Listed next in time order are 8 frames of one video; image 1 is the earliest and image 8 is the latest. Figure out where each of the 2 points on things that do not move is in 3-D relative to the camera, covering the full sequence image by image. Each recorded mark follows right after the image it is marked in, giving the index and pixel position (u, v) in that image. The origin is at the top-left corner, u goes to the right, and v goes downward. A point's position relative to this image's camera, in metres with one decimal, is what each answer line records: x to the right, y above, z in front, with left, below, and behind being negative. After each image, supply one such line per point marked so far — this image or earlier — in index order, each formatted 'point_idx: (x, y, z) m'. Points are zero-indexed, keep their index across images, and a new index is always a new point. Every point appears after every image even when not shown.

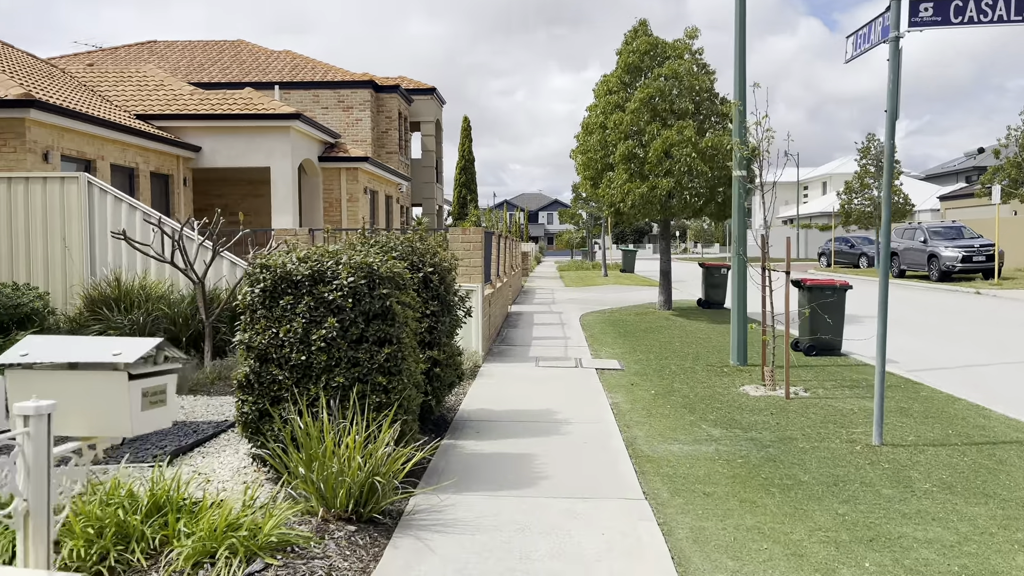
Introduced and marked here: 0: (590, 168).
0: (+1.5, +2.4, +15.6) m
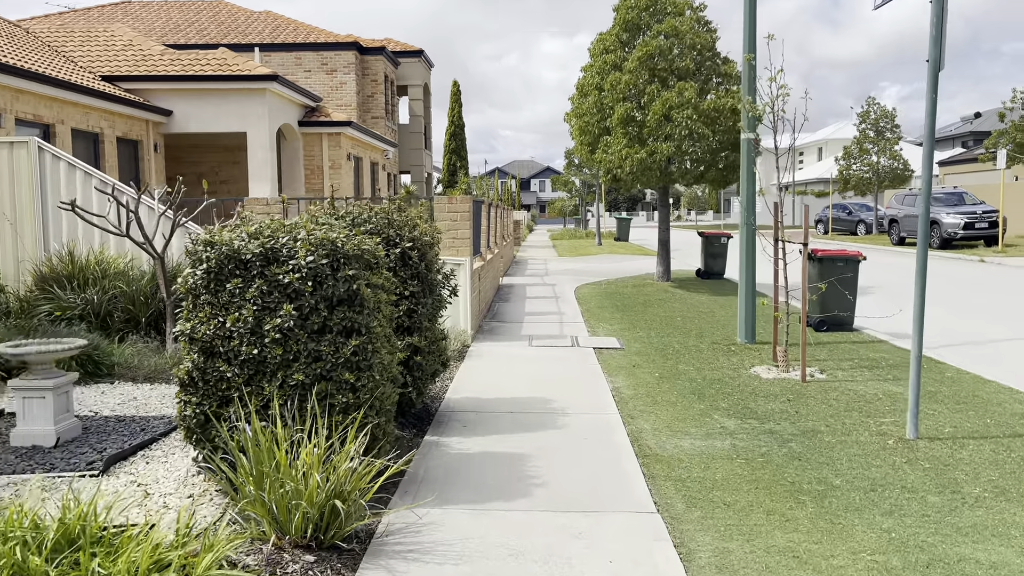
0: (+1.3, +2.9, +14.8) m
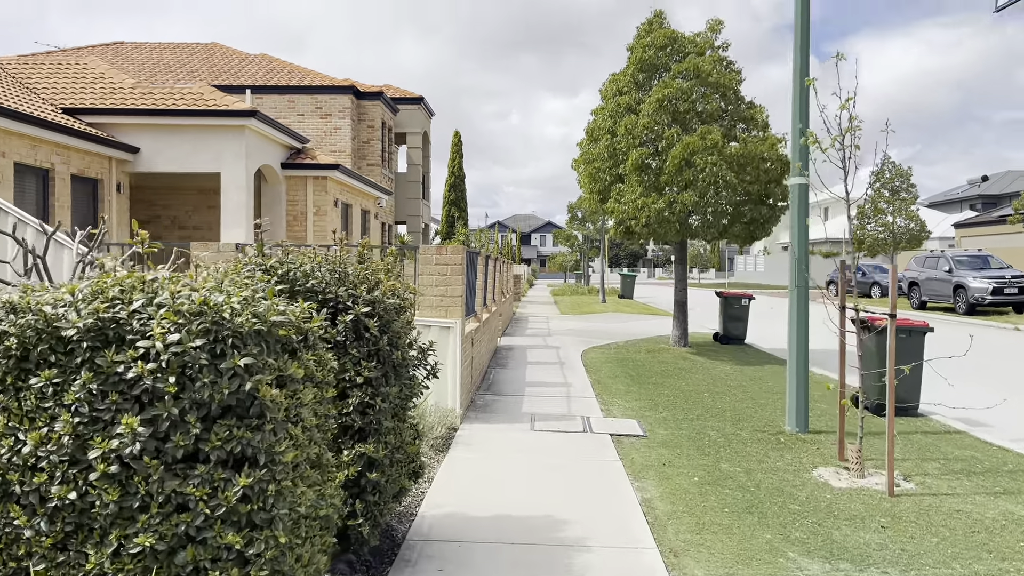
0: (+1.4, +1.8, +13.4) m
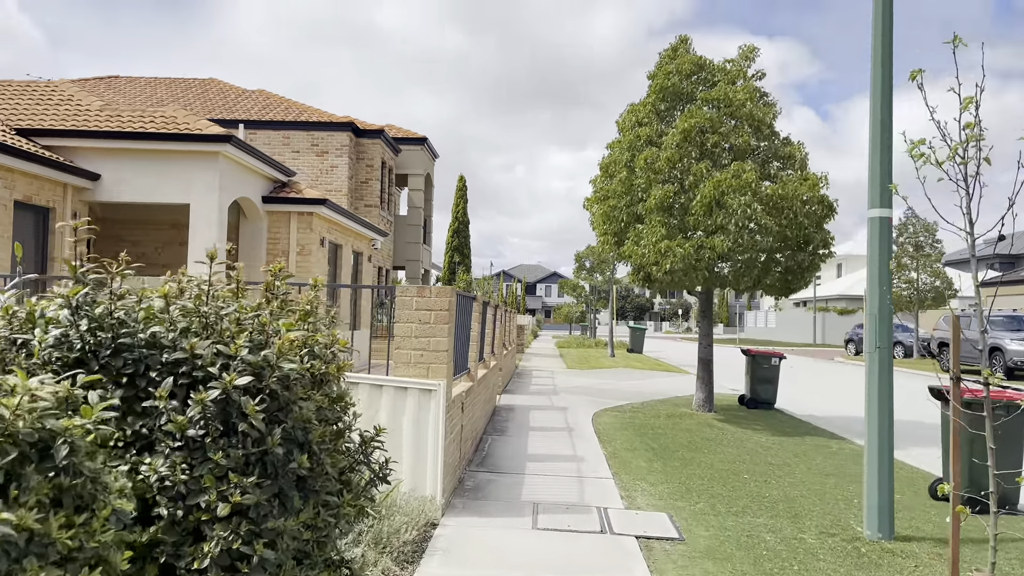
0: (+1.4, +1.0, +11.9) m
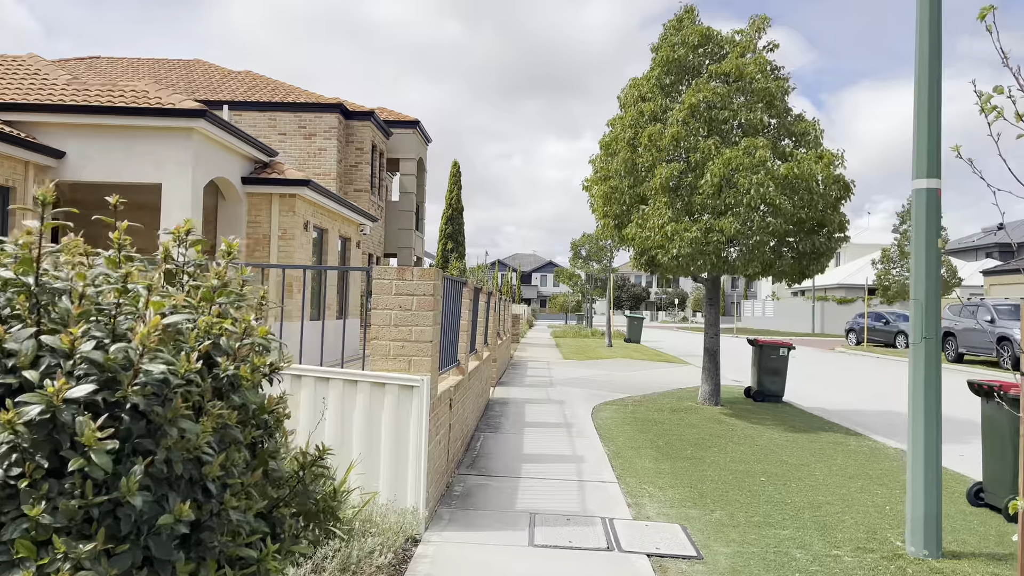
0: (+1.4, +1.2, +11.2) m
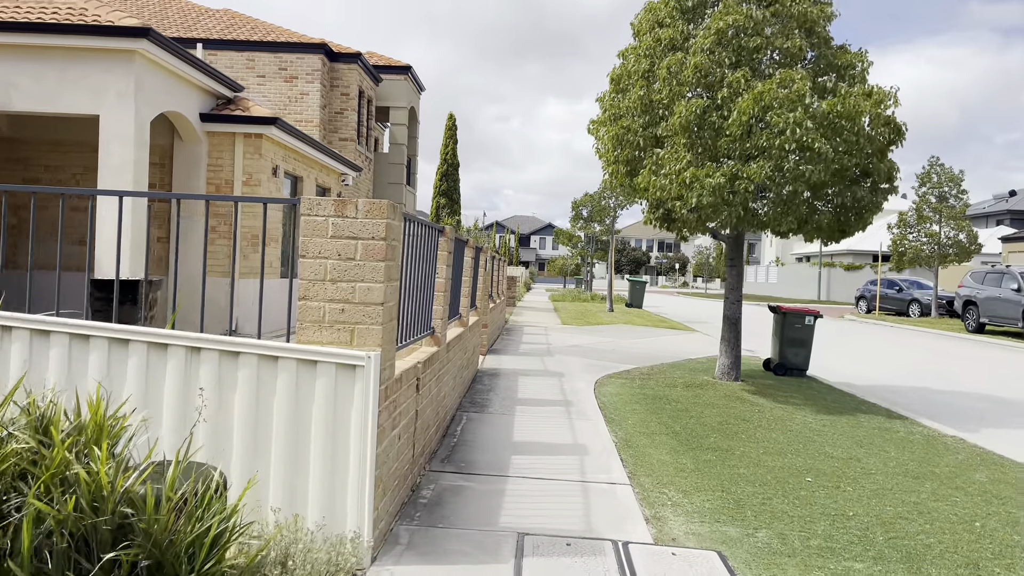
0: (+1.3, +1.7, +9.7) m
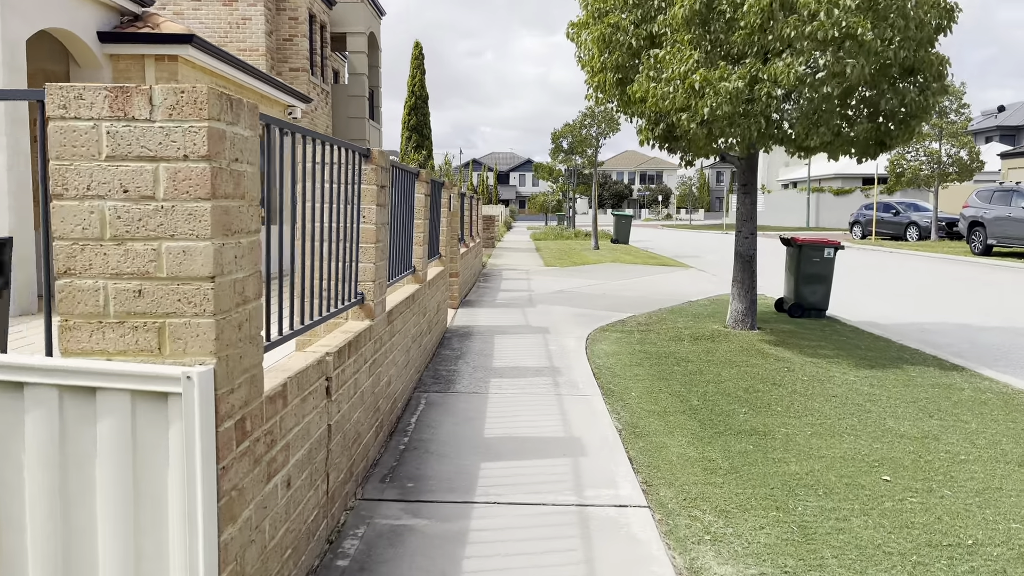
0: (+0.9, +2.4, +7.9) m
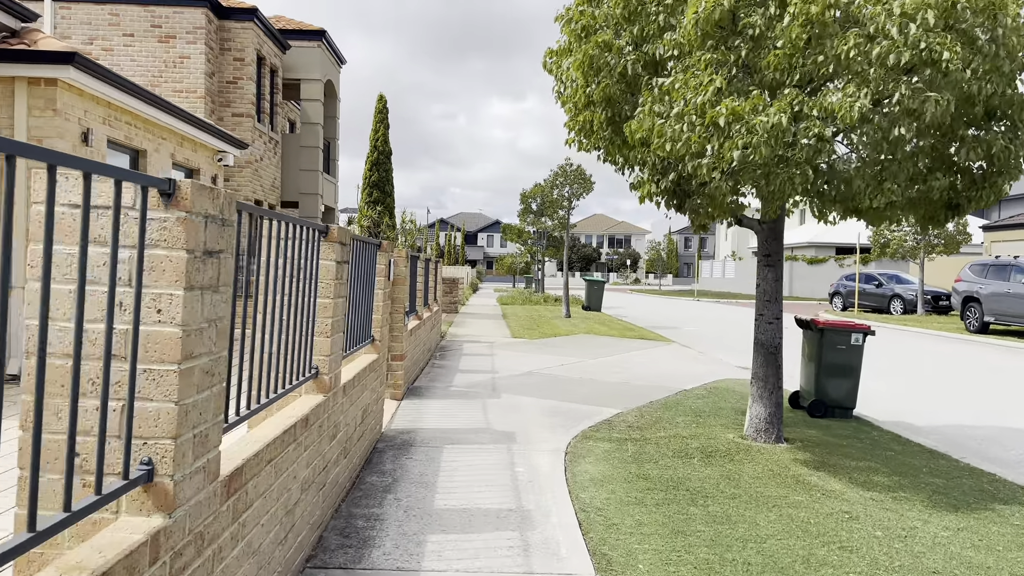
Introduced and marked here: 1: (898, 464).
0: (+0.6, +1.6, +6.2) m
1: (+3.0, -1.4, +6.2) m
